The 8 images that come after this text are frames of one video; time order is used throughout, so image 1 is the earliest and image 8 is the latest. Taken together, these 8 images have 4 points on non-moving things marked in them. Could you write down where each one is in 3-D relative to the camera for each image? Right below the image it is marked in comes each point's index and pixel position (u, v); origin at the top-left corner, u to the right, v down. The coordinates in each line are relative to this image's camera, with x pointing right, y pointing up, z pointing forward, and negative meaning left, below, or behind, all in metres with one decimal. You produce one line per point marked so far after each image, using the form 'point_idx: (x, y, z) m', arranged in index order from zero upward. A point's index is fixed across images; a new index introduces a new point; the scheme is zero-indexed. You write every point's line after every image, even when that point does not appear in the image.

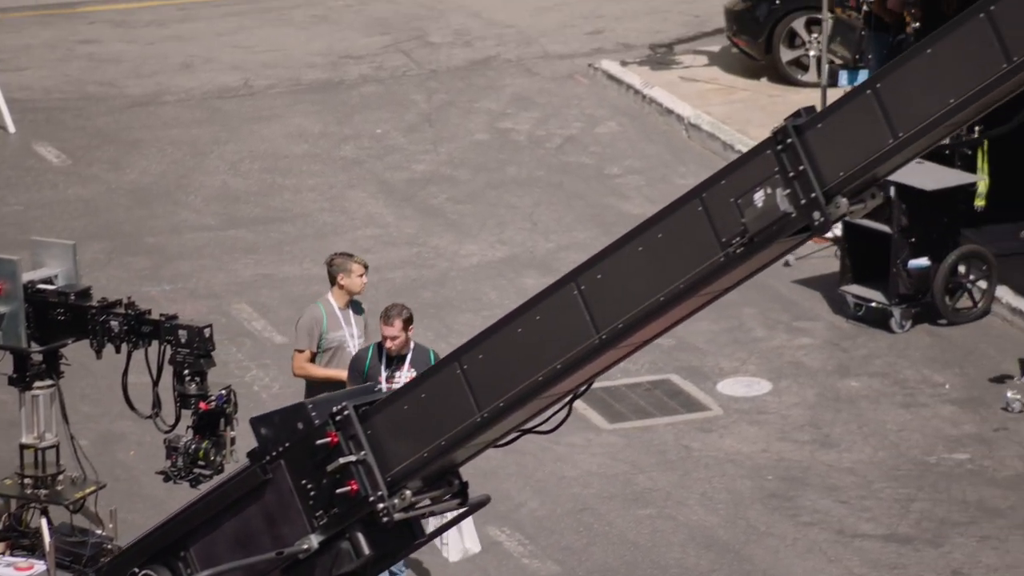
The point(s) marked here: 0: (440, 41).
0: (-0.5, +1.8, +16.4) m
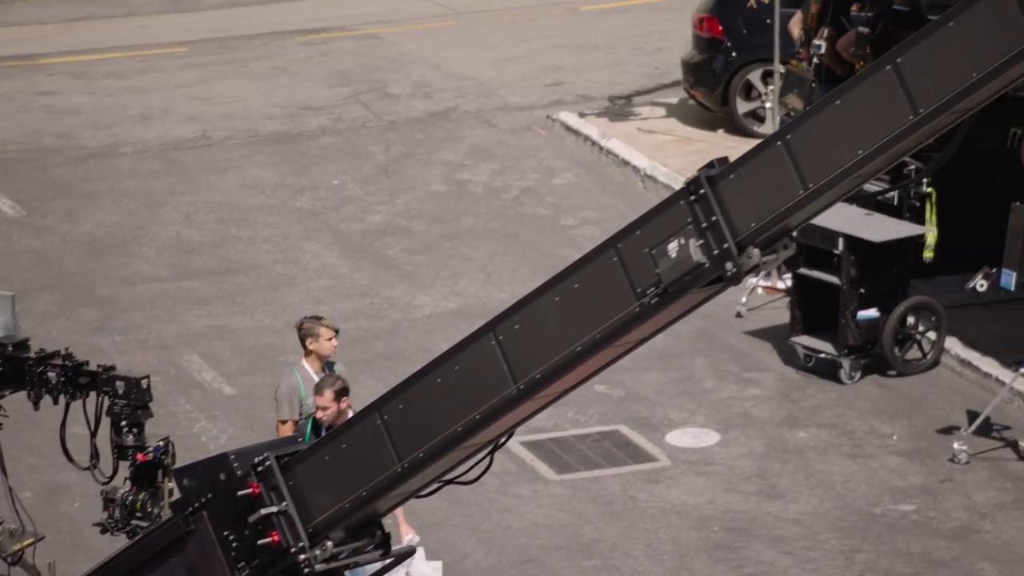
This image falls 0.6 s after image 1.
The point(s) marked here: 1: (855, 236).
0: (-0.8, +1.4, +16.4) m
1: (+1.8, +0.3, +11.8) m
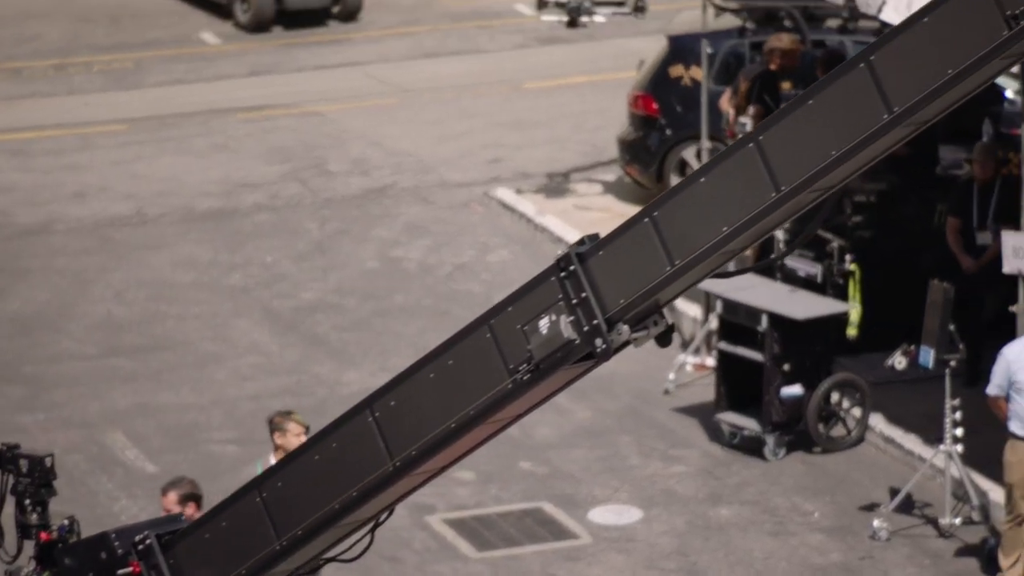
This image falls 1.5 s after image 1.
0: (-1.3, +0.9, +16.5) m
1: (+1.4, -0.1, +11.8) m
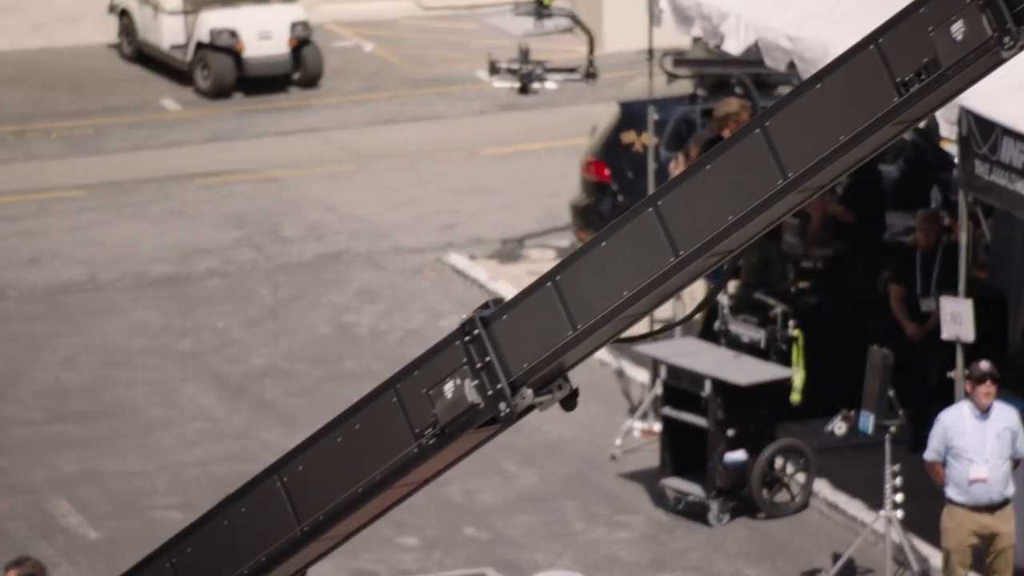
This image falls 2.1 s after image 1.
0: (-1.6, +0.4, +16.5) m
1: (+1.1, -0.5, +11.8) m
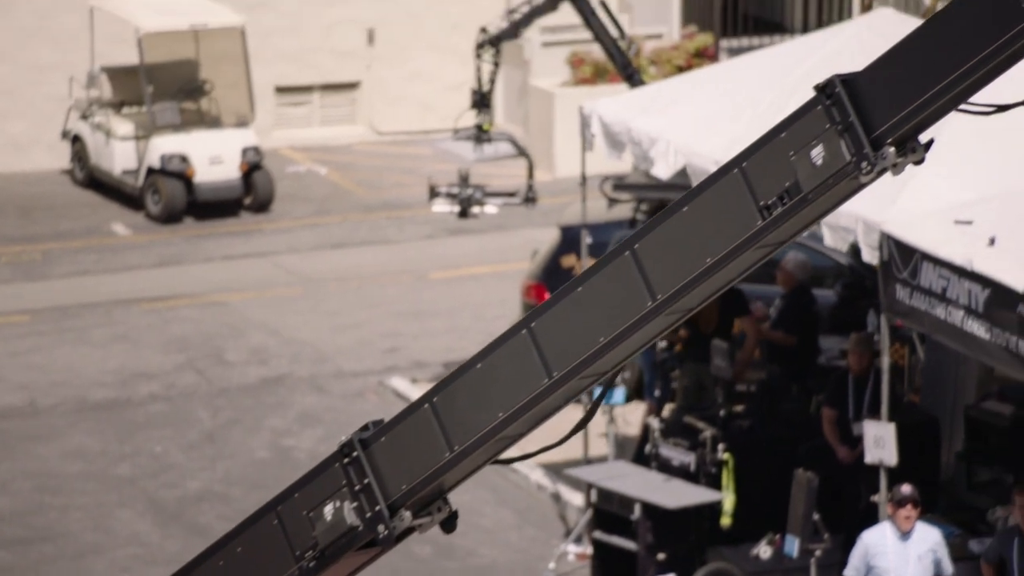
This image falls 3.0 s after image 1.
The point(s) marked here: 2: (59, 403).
0: (-2.0, -0.5, +16.5) m
1: (+0.7, -1.1, +11.8) m
2: (-3.1, -0.8, +15.5) m
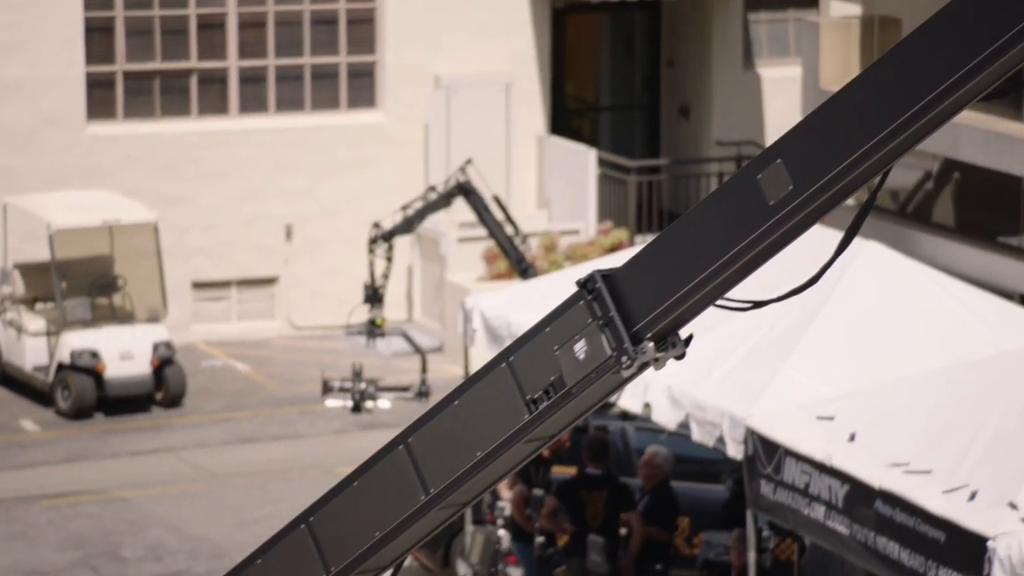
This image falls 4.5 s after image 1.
0: (-2.8, -2.0, +16.4) m
1: (0.0, -2.1, +11.7) m
2: (-3.9, -2.2, +15.4) m
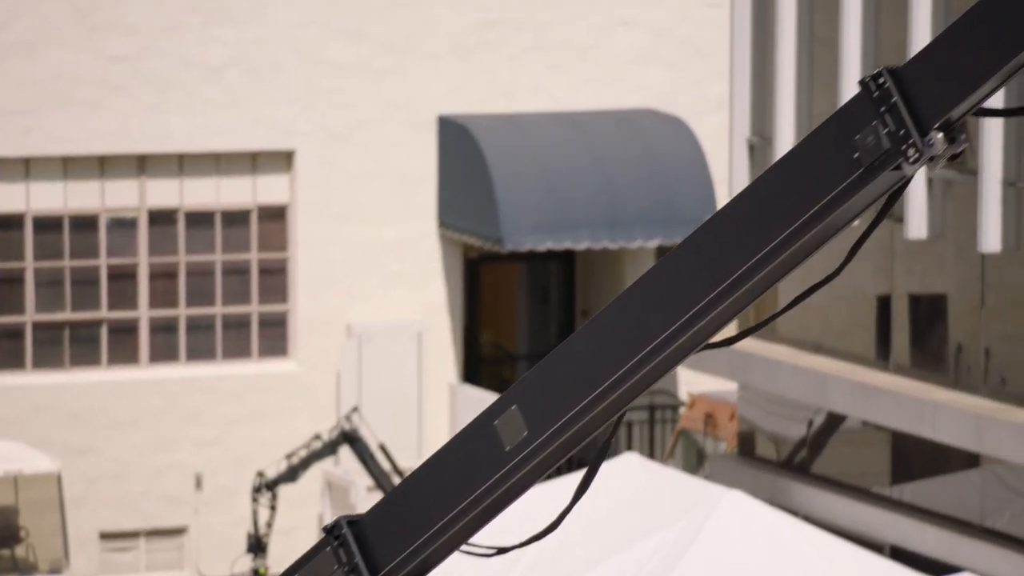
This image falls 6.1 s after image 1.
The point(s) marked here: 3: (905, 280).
0: (-3.6, -3.8, +16.0) m
1: (-0.7, -3.4, +11.4) m
2: (-4.6, -3.9, +15.0) m
3: (+2.6, 0.0, +14.6) m
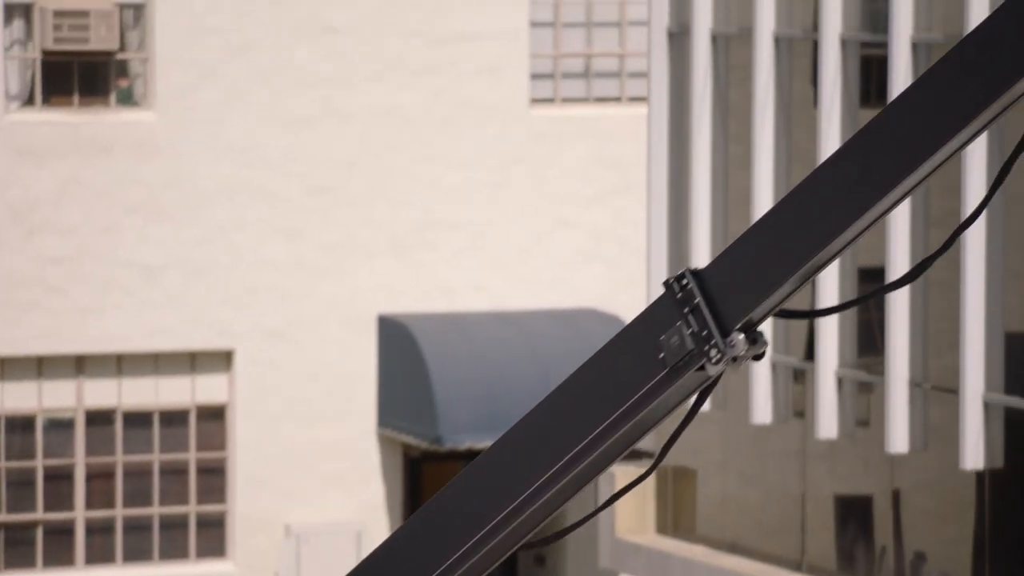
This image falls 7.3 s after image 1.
0: (-4.1, -5.2, +15.6) m
1: (-1.1, -4.4, +11.1) m
2: (-5.2, -5.2, +14.6) m
3: (+2.1, -1.3, +14.6) m
